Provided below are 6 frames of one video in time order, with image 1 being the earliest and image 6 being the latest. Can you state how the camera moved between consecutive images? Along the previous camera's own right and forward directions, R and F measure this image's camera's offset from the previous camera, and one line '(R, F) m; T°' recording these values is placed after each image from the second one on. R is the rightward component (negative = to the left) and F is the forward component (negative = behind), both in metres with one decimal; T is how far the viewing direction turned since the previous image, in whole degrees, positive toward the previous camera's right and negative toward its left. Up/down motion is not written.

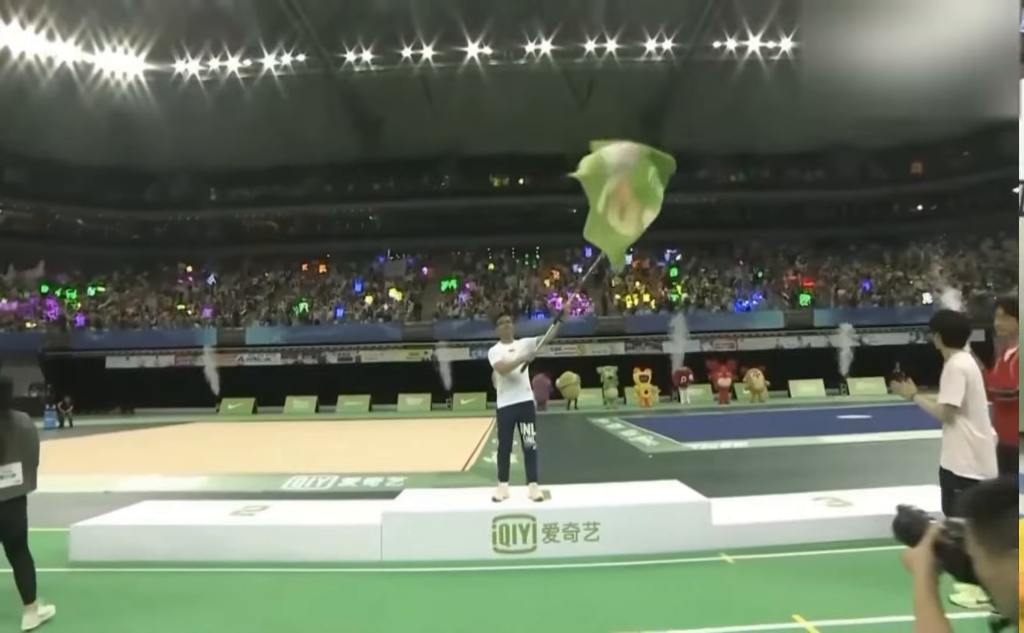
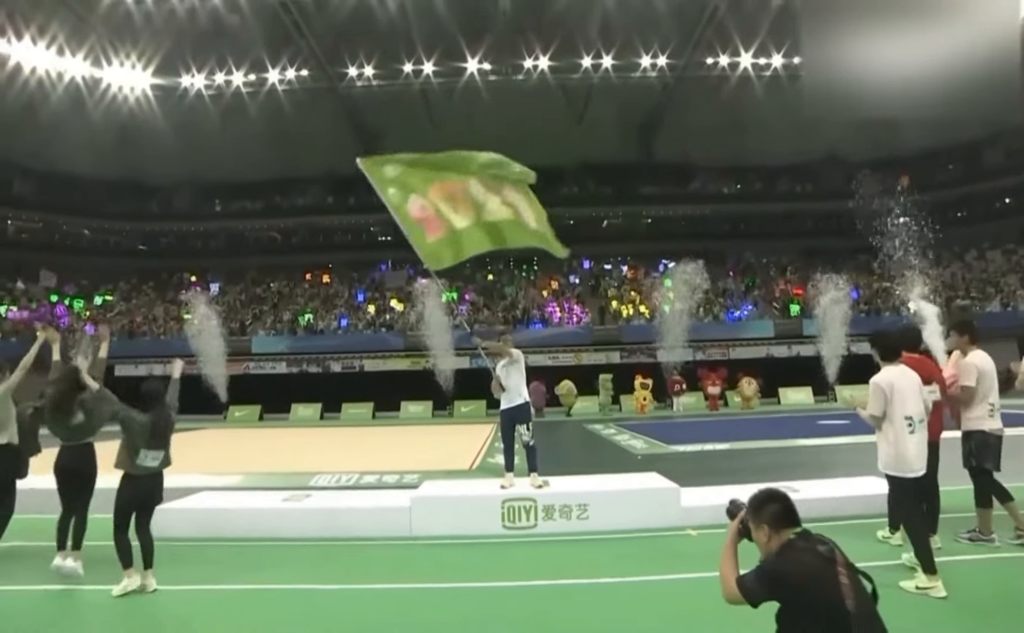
(-0.1, -0.7) m; 0°
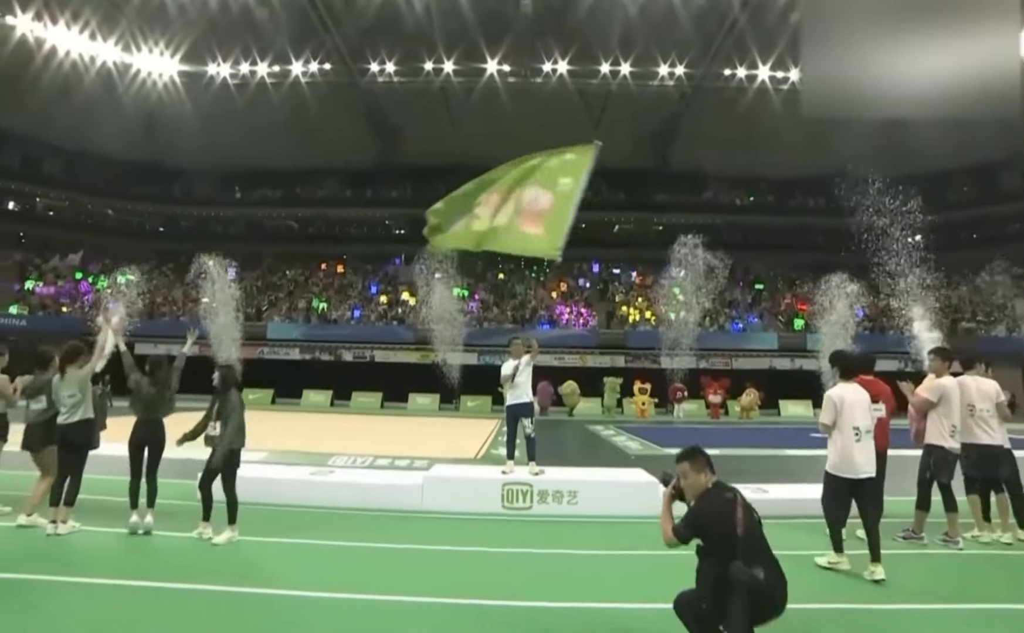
(0.0, -0.6) m; -1°
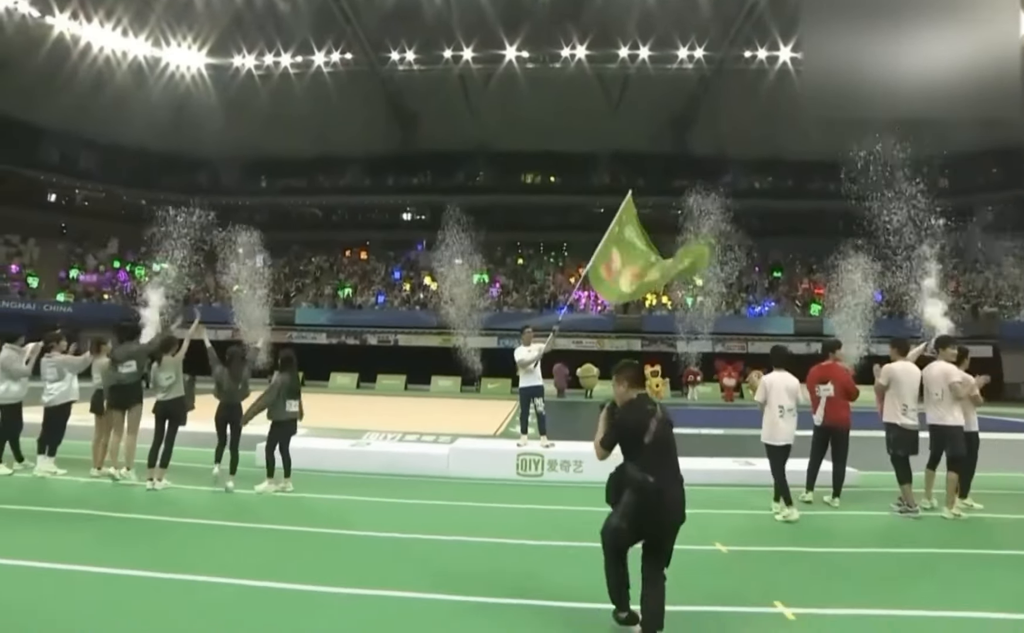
(+0.1, -0.7) m; -2°
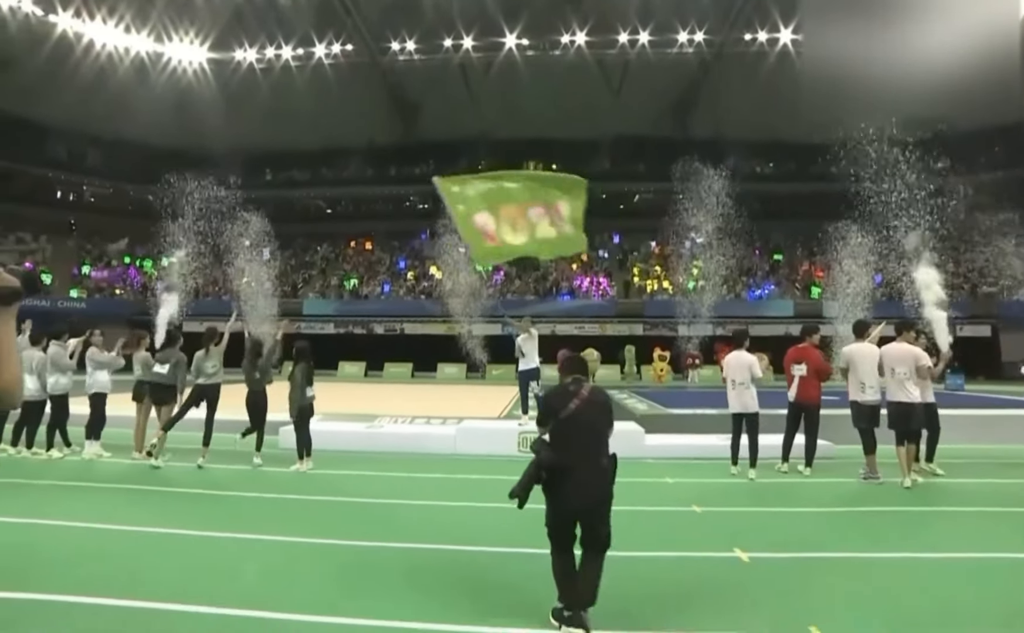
(+0.1, -0.4) m; 0°
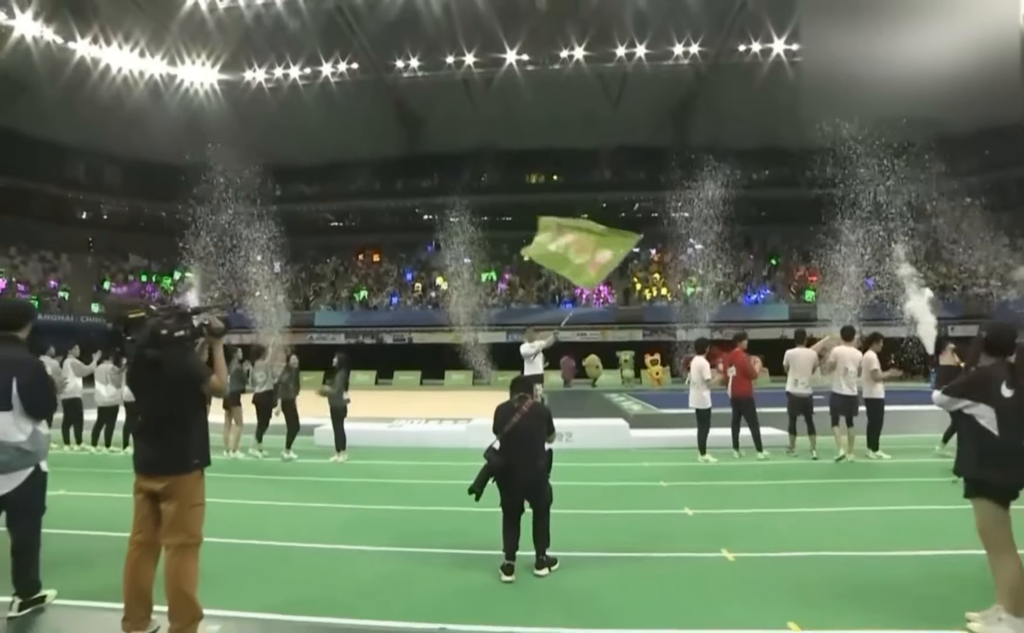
(0.0, -0.9) m; 0°
